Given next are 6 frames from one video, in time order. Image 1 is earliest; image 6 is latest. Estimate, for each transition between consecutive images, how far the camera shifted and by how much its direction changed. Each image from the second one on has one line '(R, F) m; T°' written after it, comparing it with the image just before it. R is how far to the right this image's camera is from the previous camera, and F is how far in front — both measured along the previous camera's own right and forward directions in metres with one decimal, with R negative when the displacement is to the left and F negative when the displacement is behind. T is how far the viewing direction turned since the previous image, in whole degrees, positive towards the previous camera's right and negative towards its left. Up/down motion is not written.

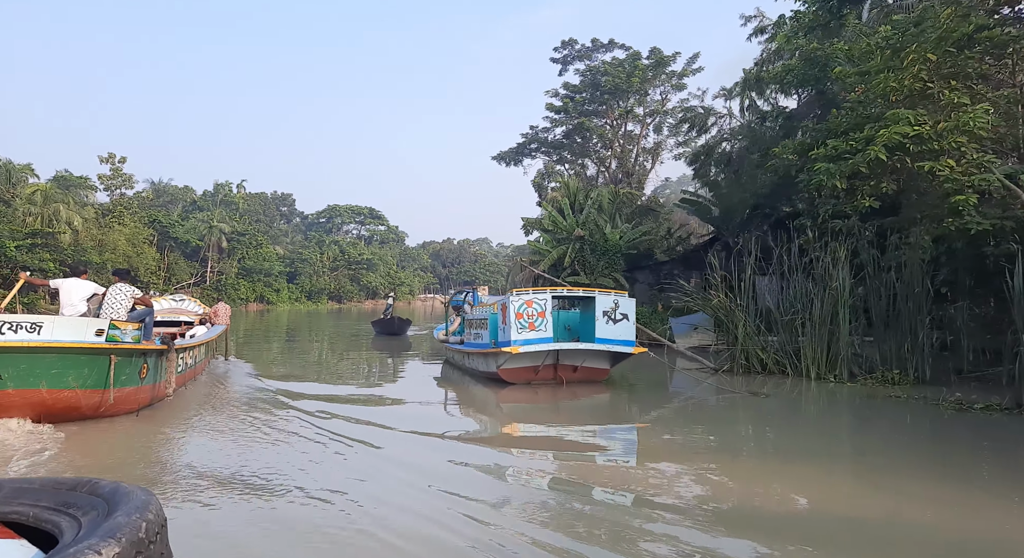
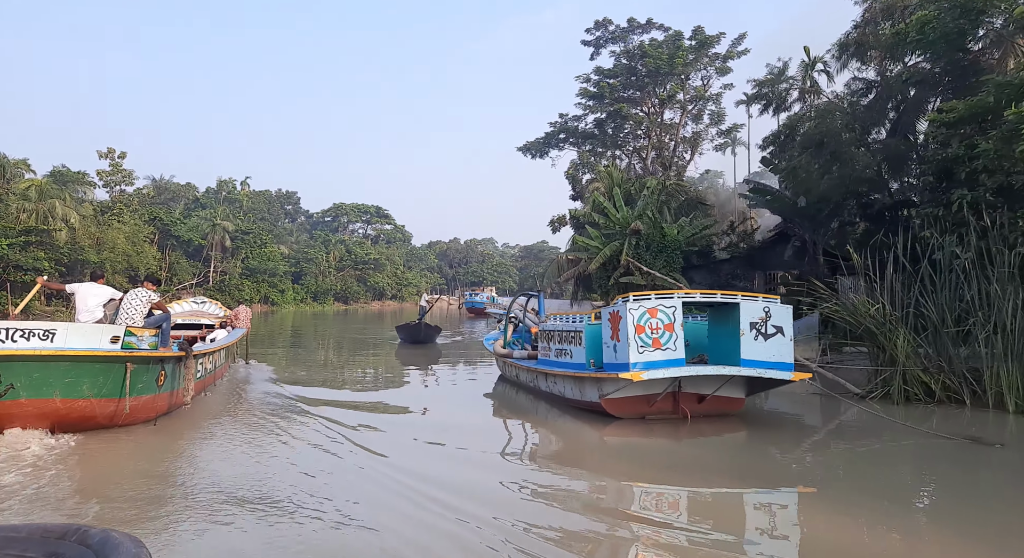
(-1.0, +2.1) m; 0°
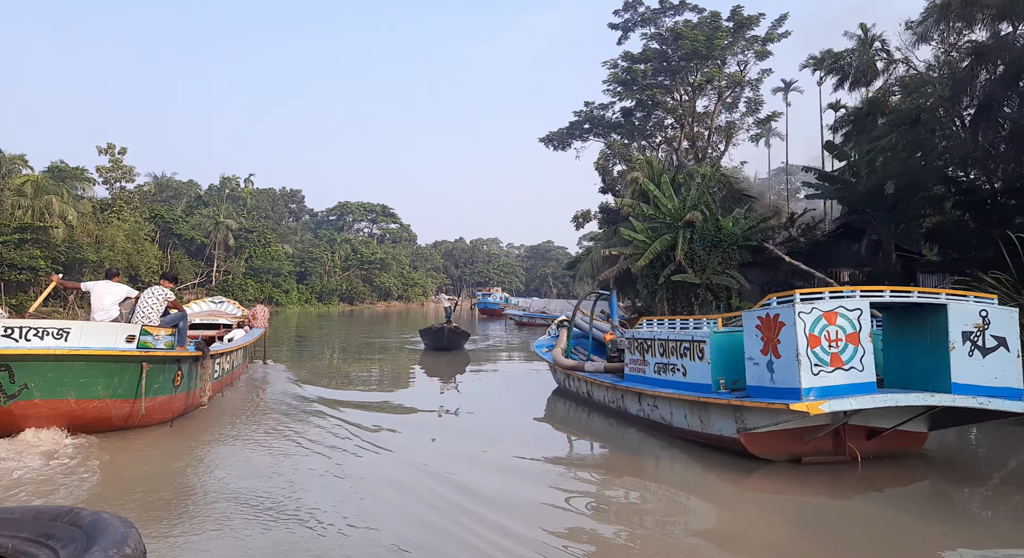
(-0.7, +1.7) m; 0°
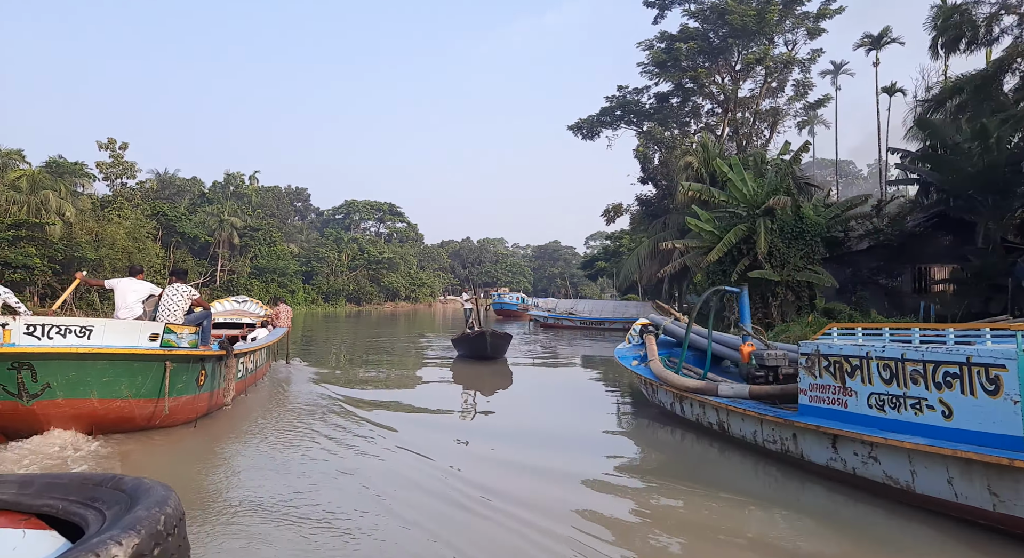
(-0.8, +1.9) m; 0°
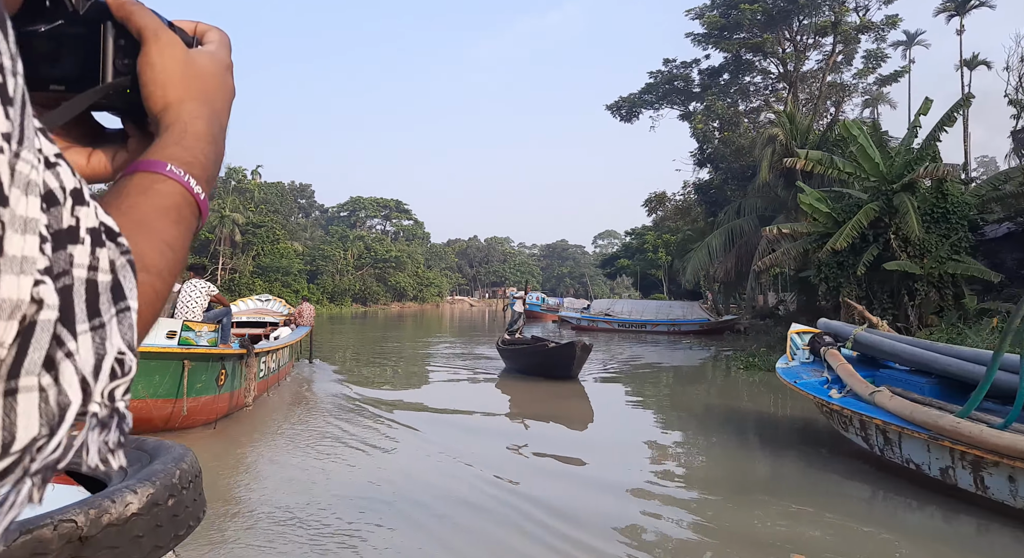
(-1.0, +2.5) m; 0°
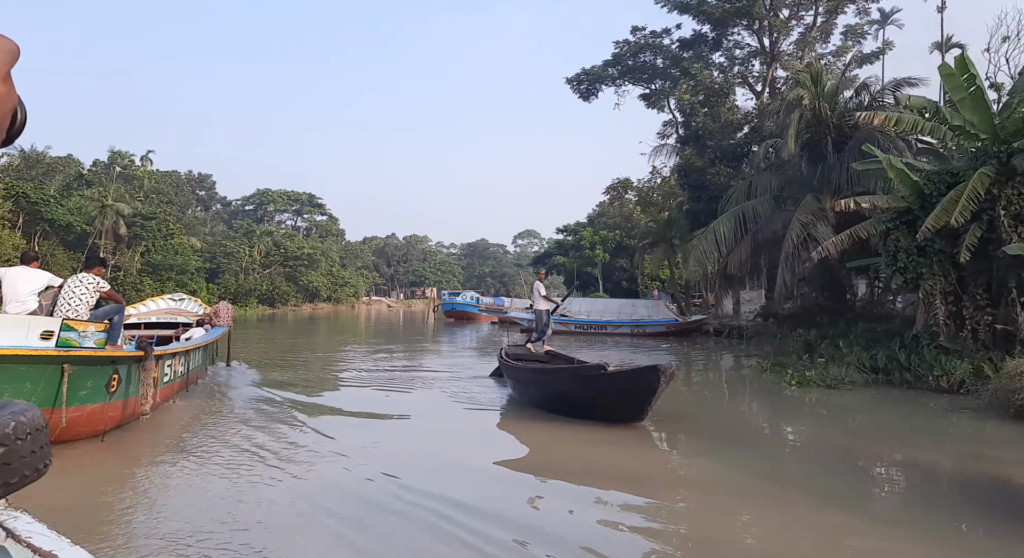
(-0.9, +2.9) m; +7°
